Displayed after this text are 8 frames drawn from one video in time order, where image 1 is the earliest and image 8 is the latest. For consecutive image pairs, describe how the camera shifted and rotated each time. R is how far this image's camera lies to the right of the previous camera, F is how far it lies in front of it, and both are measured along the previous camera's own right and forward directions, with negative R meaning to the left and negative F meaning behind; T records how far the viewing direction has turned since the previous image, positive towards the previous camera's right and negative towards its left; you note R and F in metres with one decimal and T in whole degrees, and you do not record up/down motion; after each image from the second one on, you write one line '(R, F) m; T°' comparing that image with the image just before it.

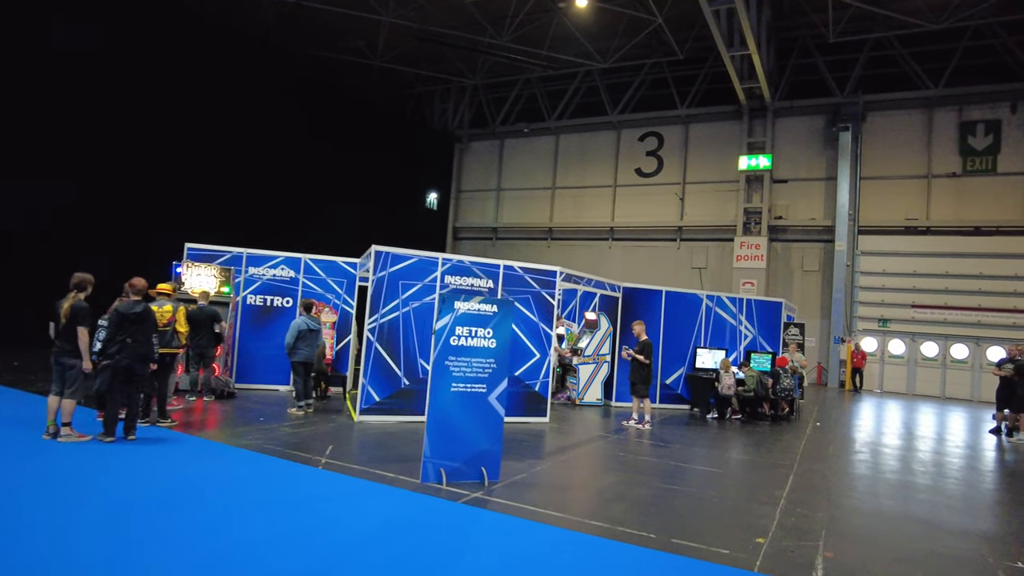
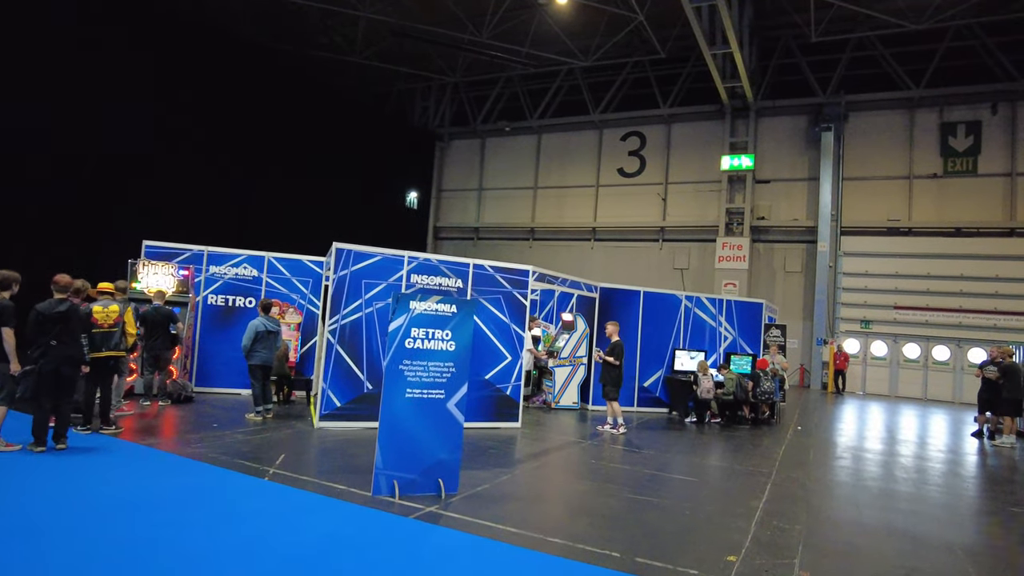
(+0.2, +0.3) m; +1°
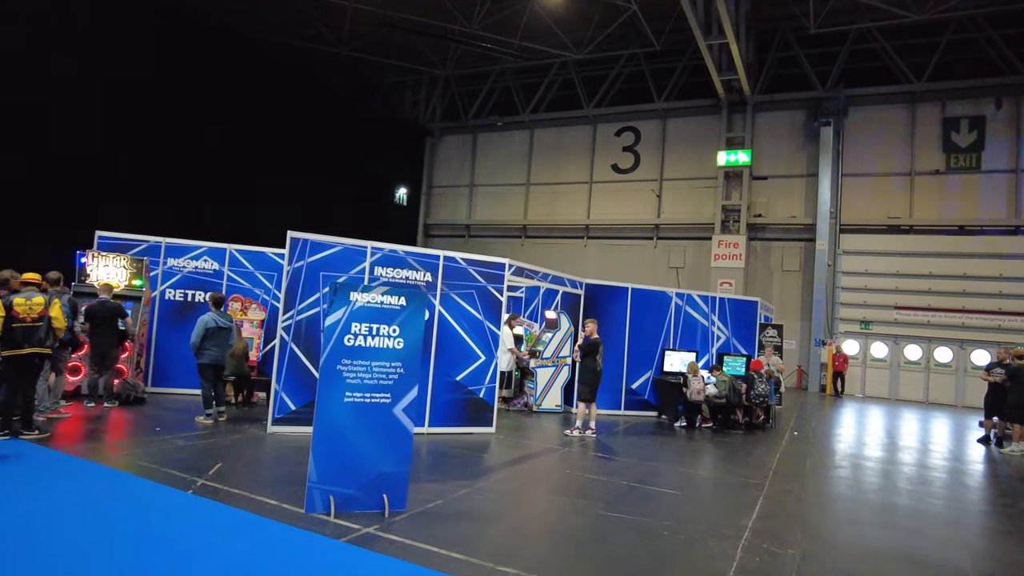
(+0.3, +0.6) m; 0°
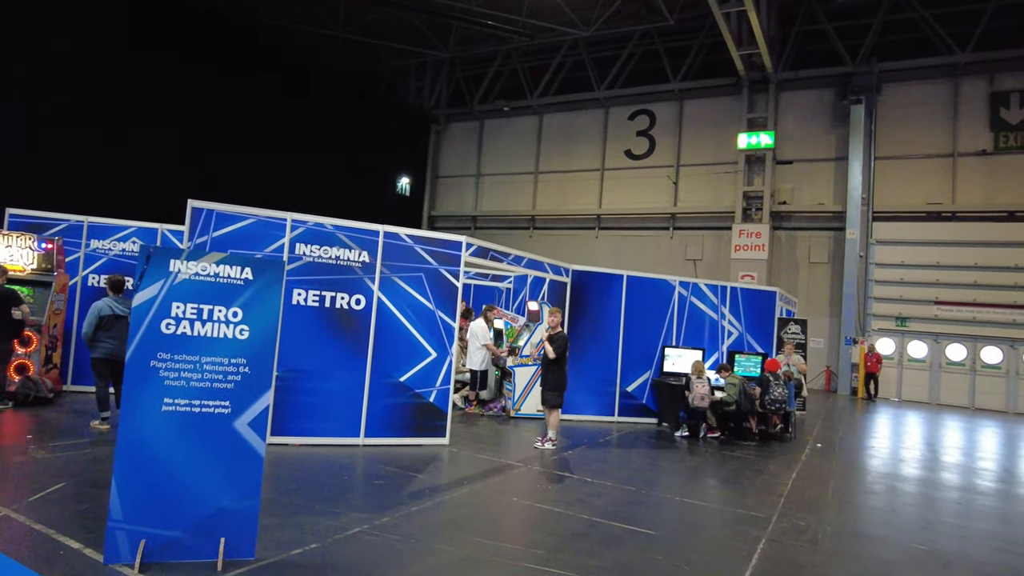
(+0.7, +1.3) m; -2°
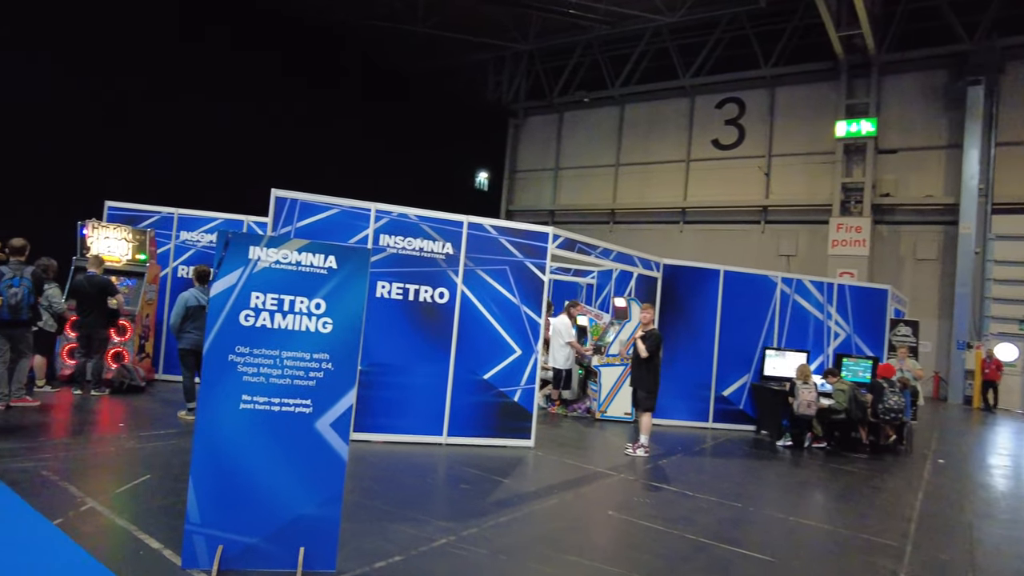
(-0.1, +0.4) m; -6°
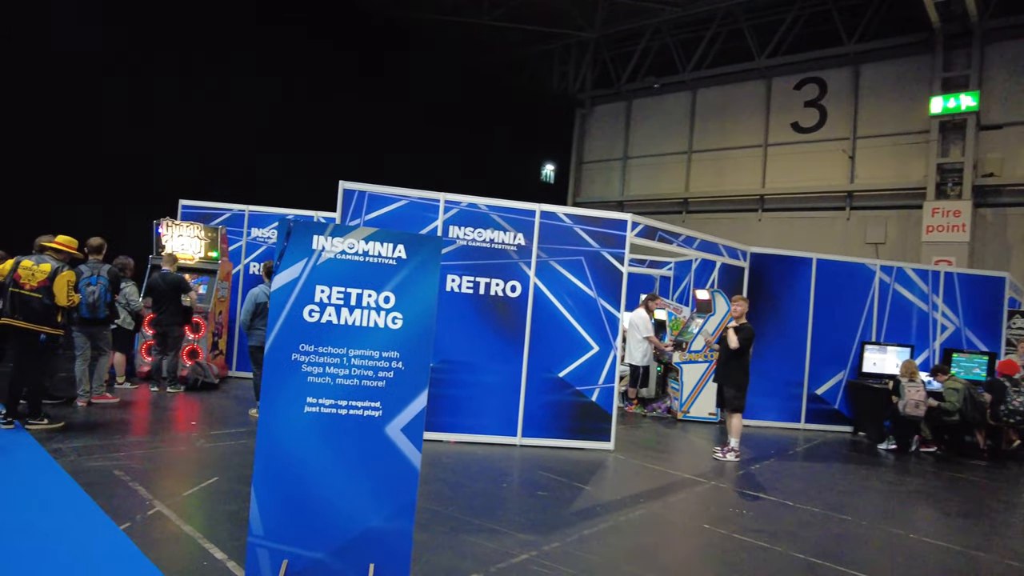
(-0.1, +0.3) m; -6°
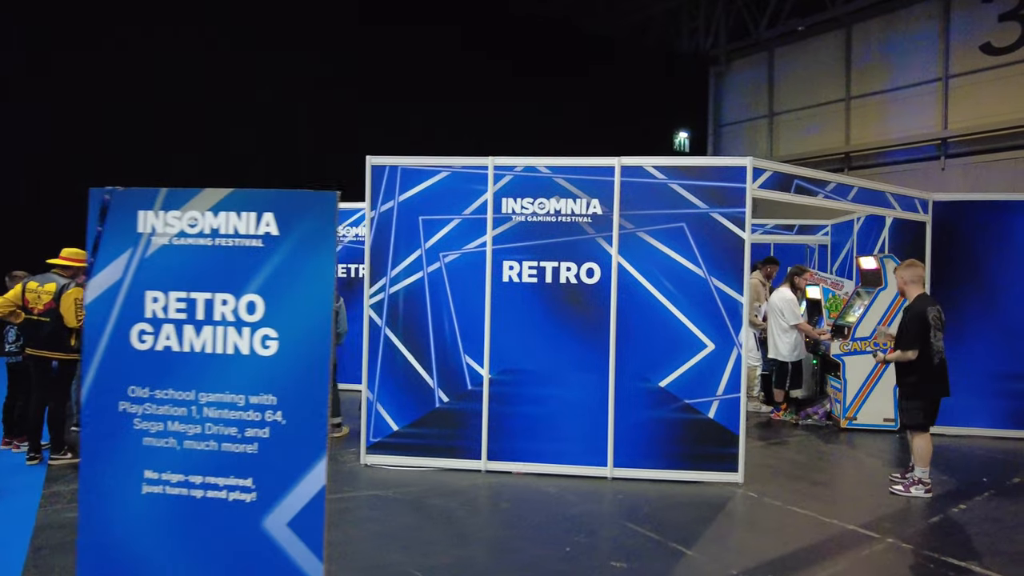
(+0.5, +1.3) m; -13°
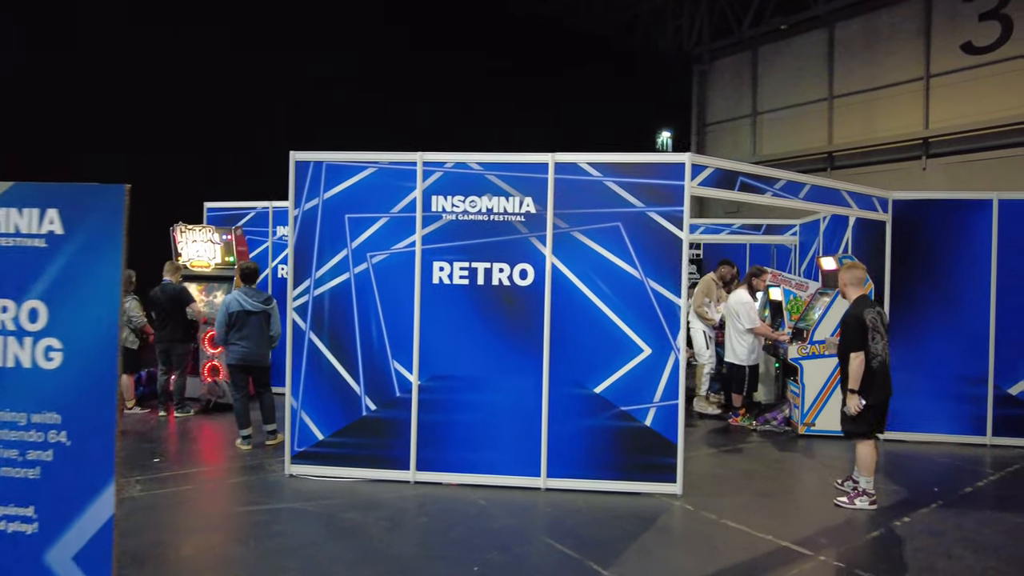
(+0.4, +0.2) m; 0°
